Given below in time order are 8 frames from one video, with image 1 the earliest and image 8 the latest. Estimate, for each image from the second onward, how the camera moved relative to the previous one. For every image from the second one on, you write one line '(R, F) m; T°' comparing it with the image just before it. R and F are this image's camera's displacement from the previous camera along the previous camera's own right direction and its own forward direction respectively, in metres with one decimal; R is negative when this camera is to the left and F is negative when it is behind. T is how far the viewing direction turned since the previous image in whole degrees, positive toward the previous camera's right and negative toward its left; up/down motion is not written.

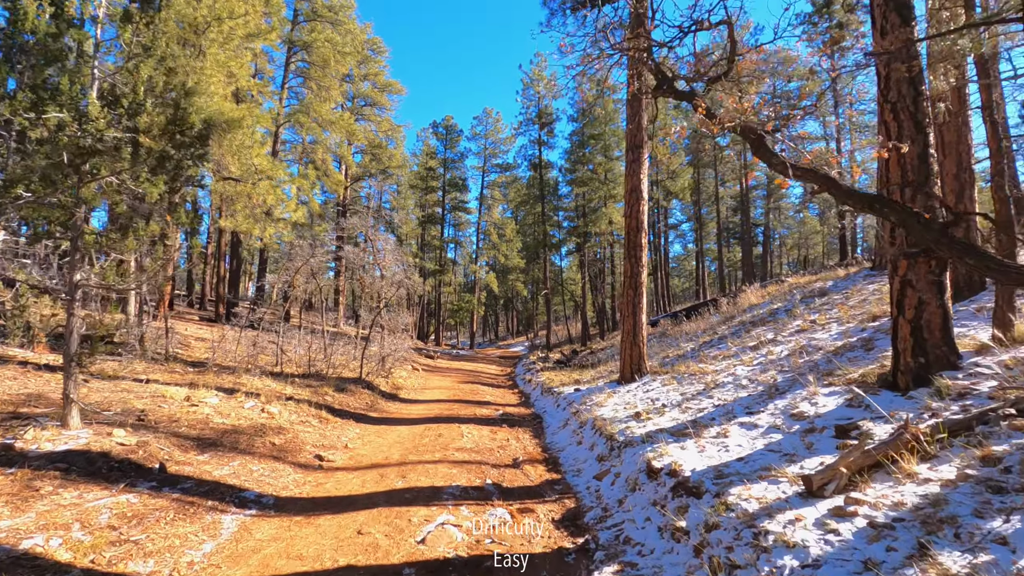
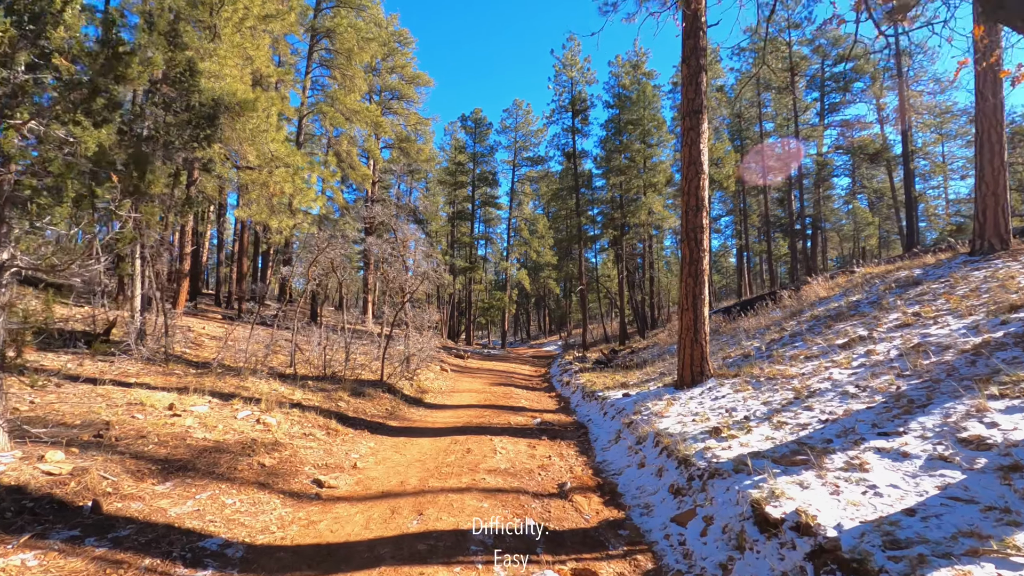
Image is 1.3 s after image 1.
(-0.1, +1.2) m; -4°
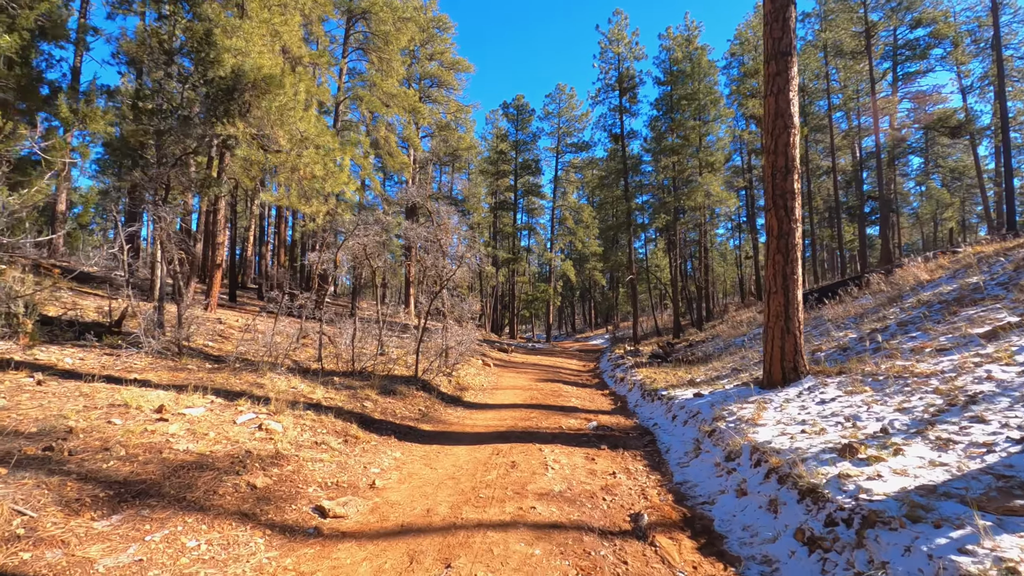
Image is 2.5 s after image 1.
(-0.1, +1.1) m; -6°
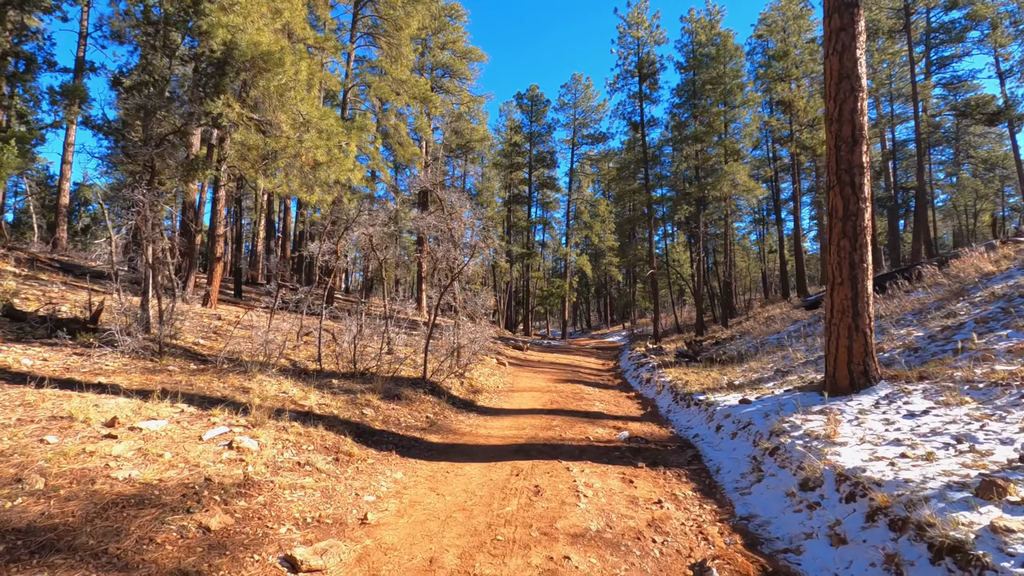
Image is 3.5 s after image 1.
(-0.1, +0.8) m; -2°
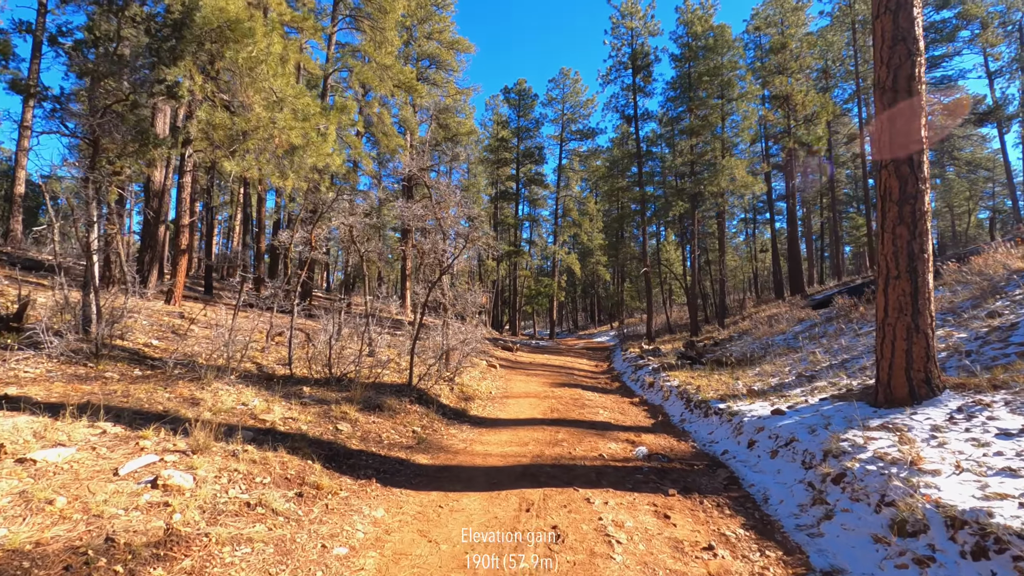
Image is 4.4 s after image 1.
(-0.2, +0.9) m; +2°
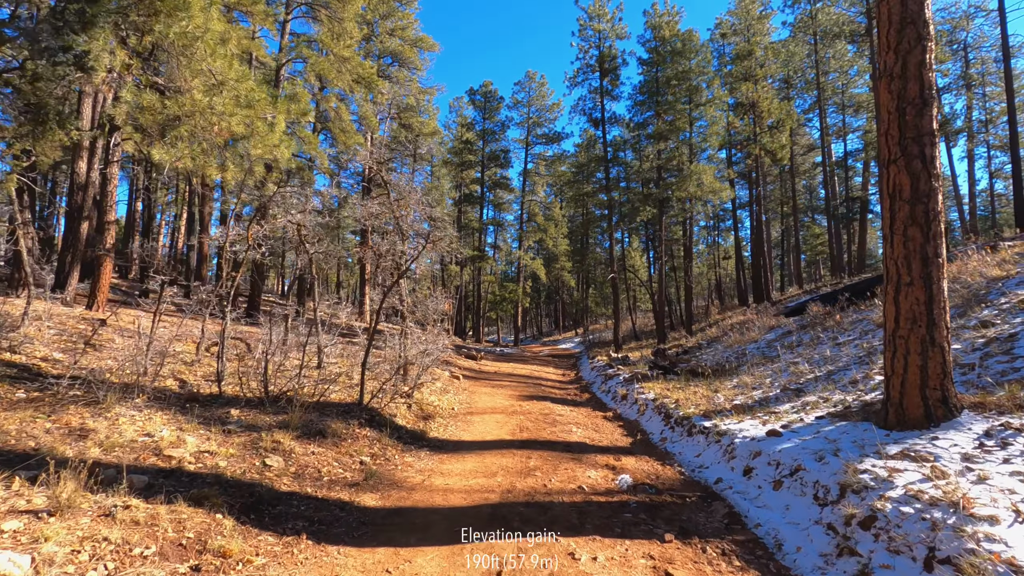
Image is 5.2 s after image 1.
(0.0, +0.7) m; +5°
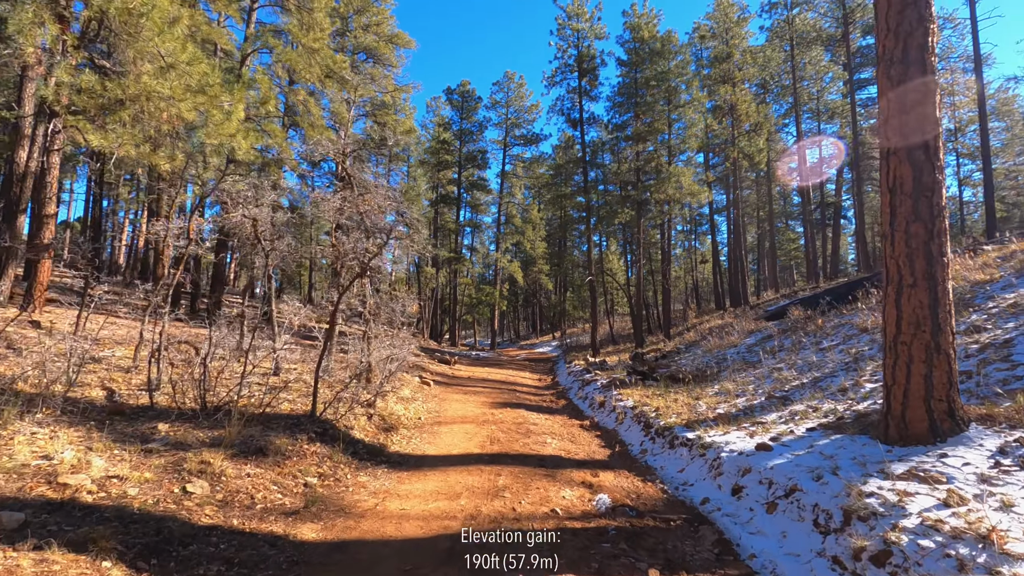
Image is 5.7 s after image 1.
(+0.1, +0.5) m; +3°
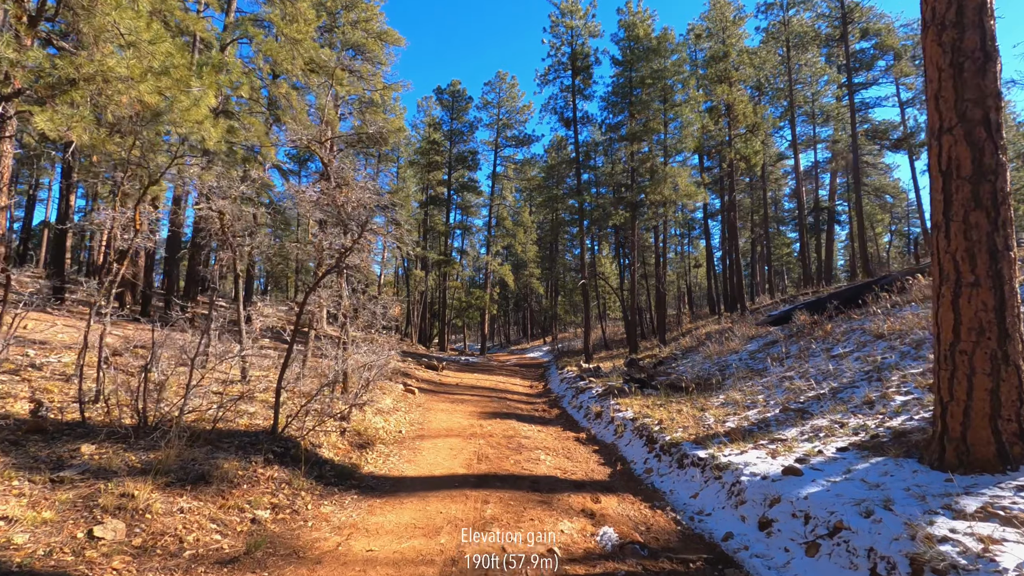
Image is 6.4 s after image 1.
(0.0, +0.6) m; +1°
